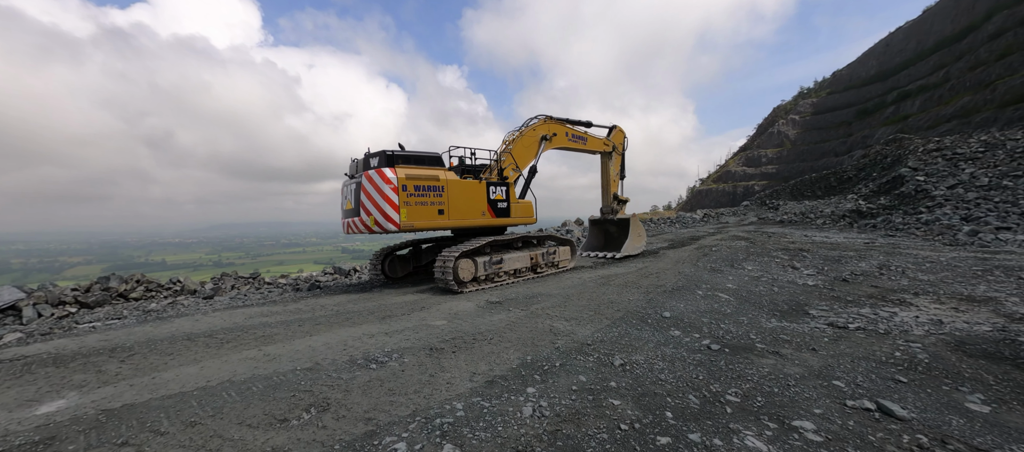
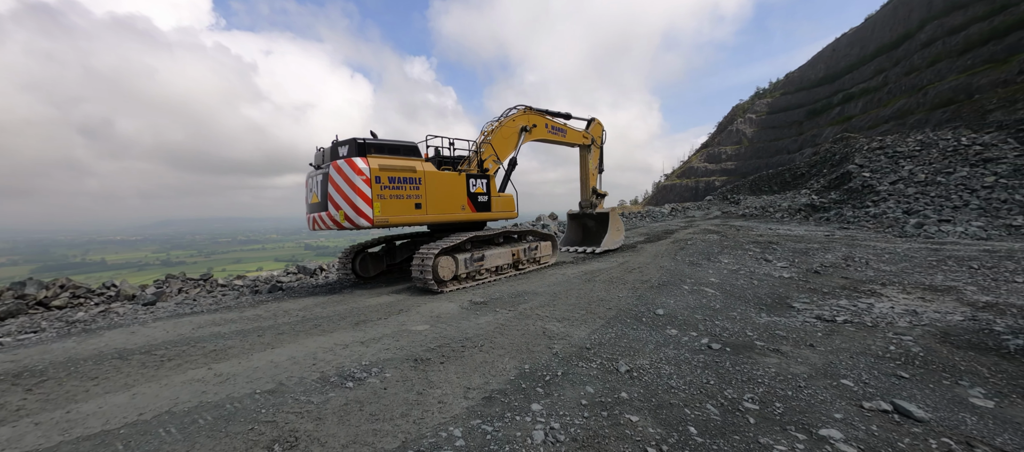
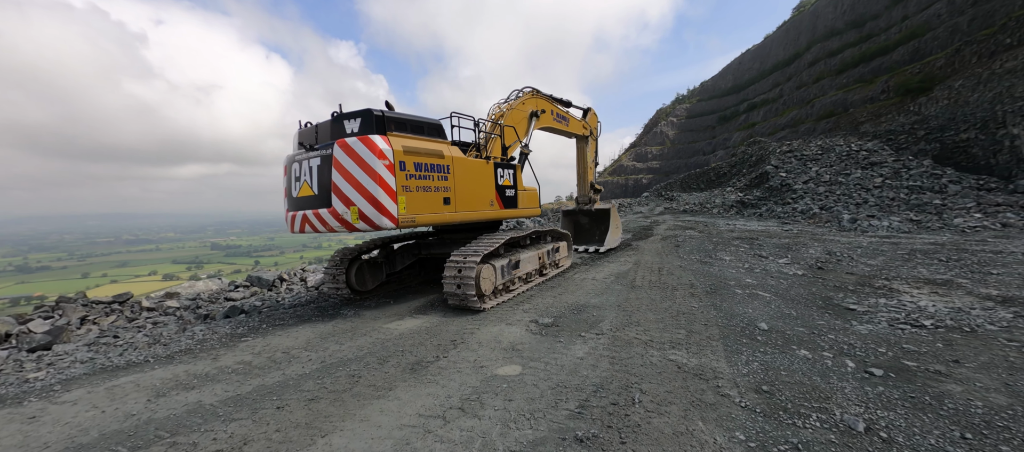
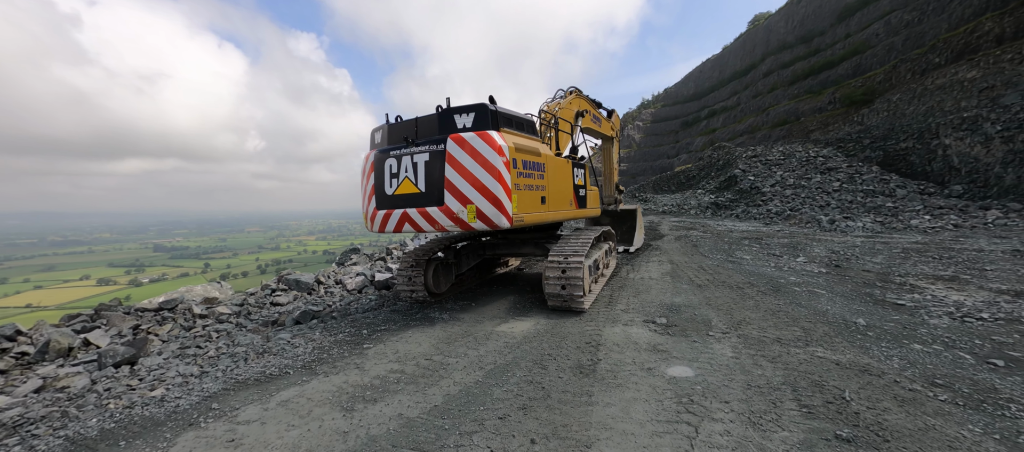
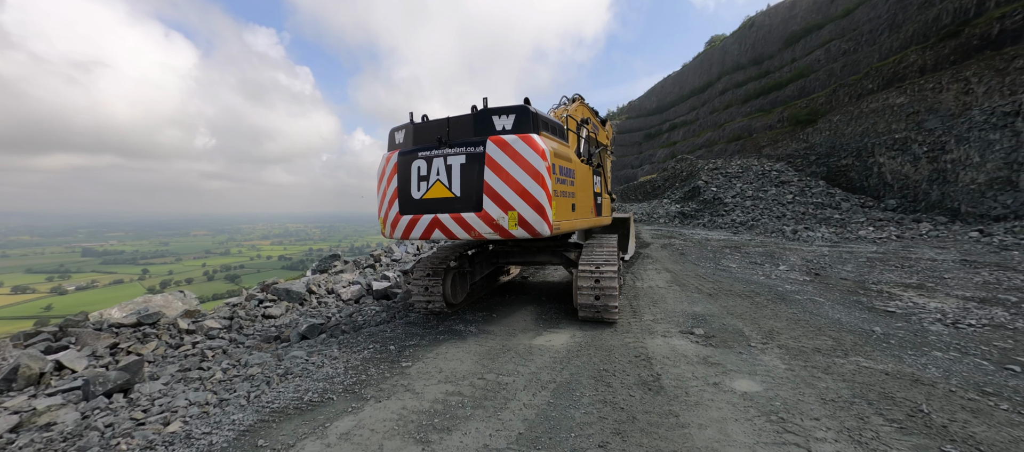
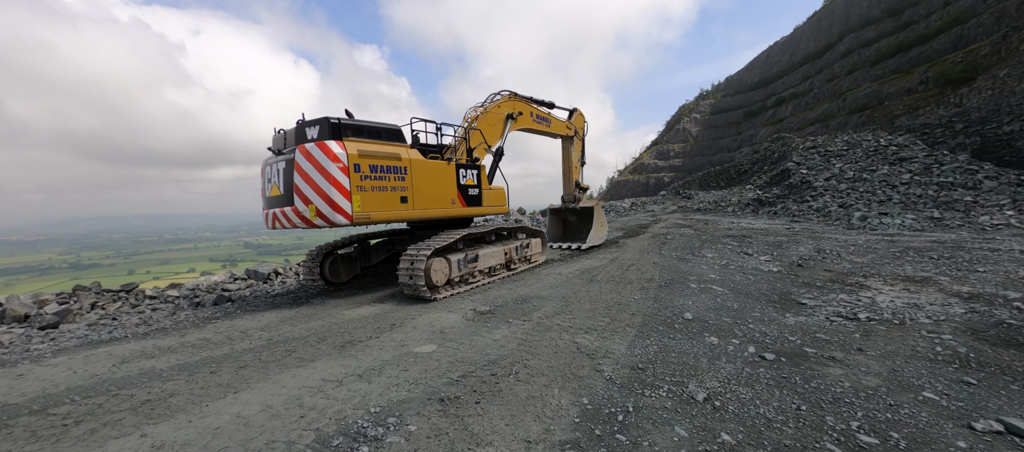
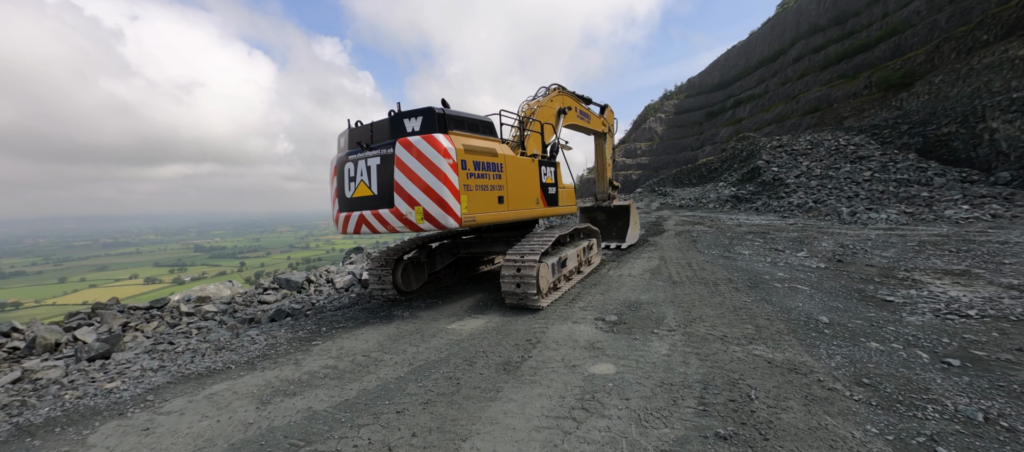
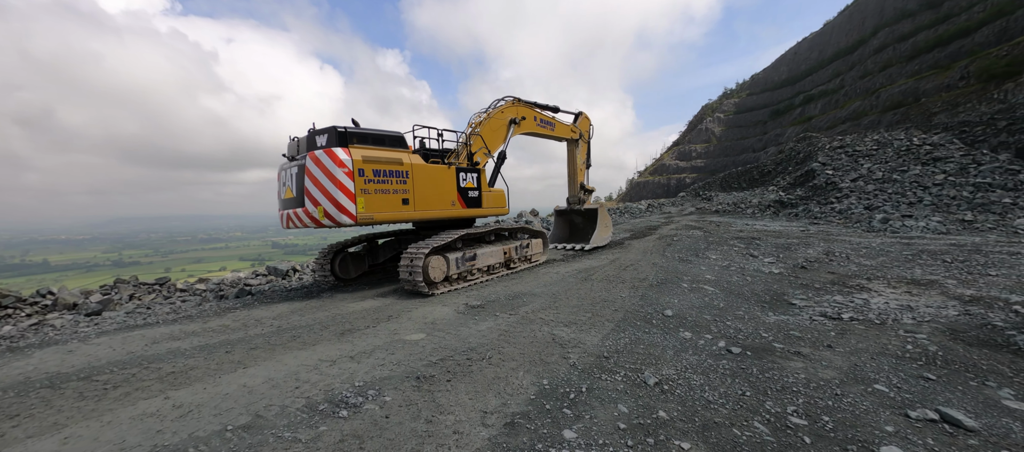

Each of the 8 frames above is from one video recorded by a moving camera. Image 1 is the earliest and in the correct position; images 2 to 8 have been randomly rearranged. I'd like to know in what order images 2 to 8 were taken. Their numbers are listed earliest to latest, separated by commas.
2, 8, 6, 3, 7, 4, 5
